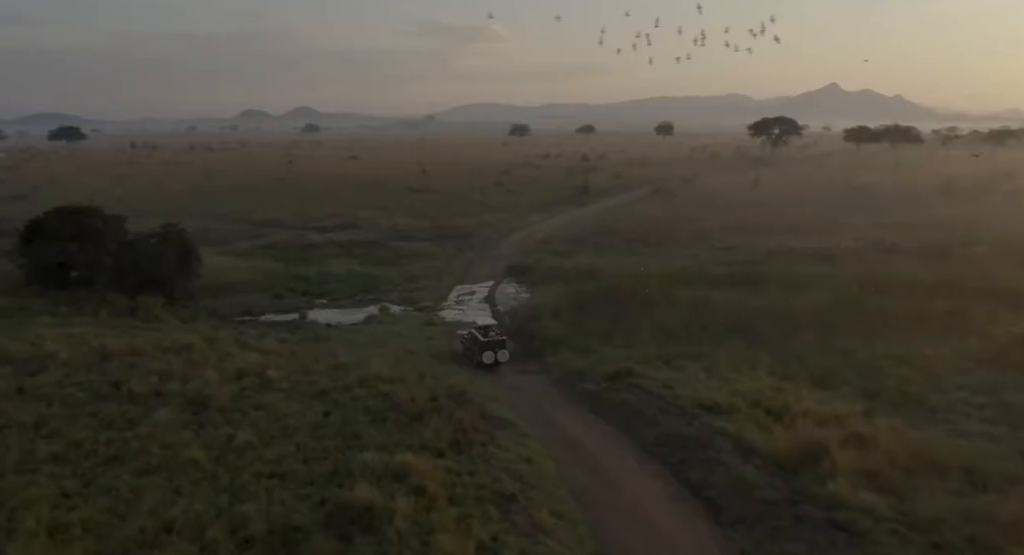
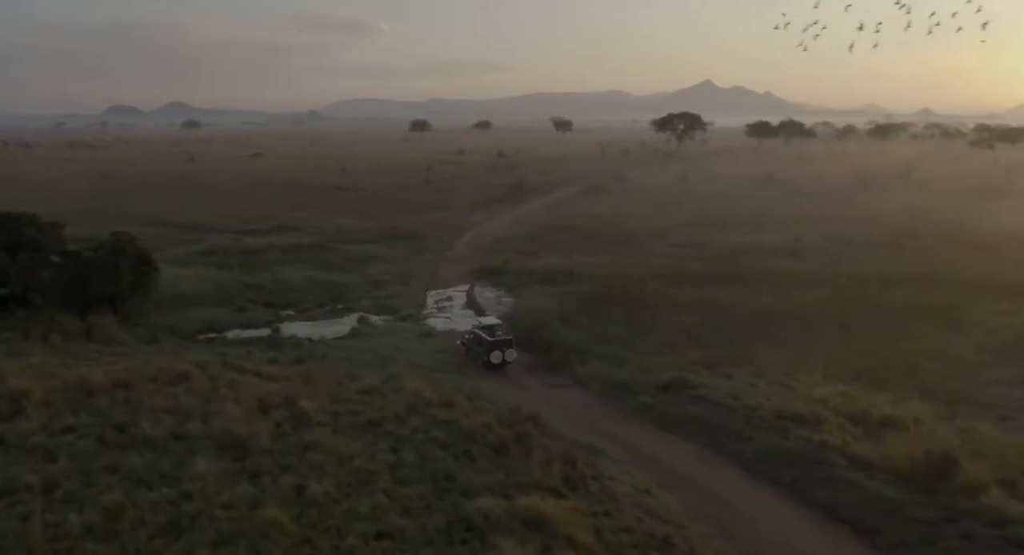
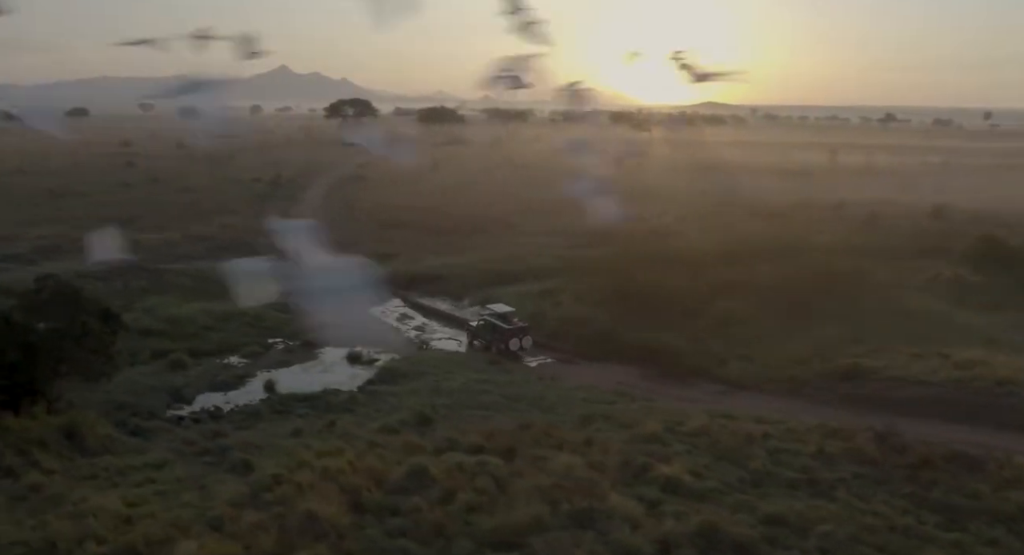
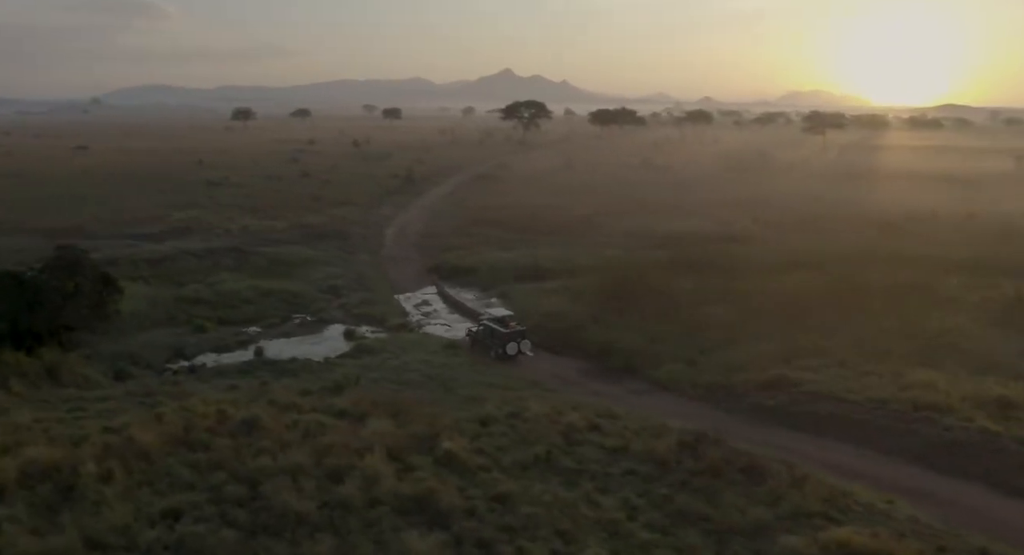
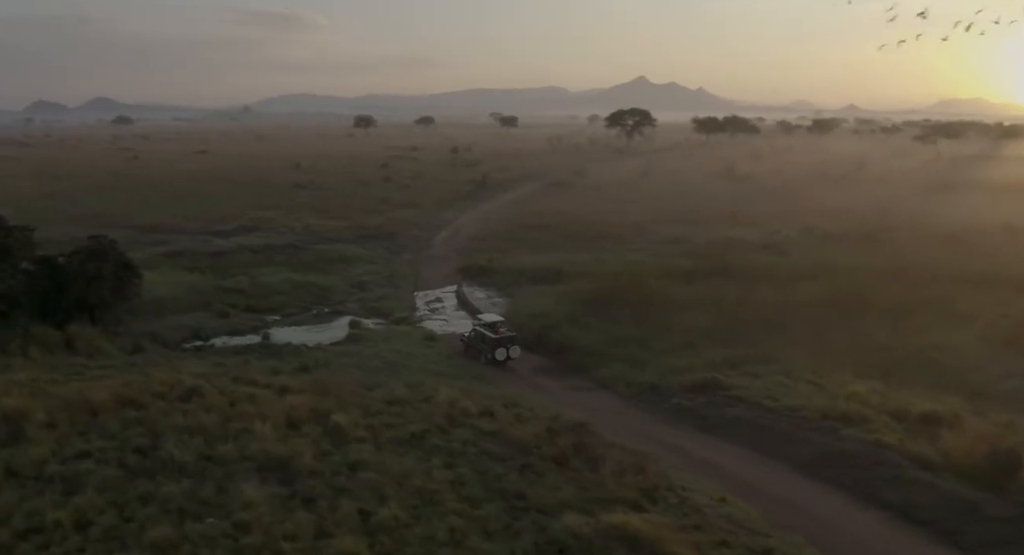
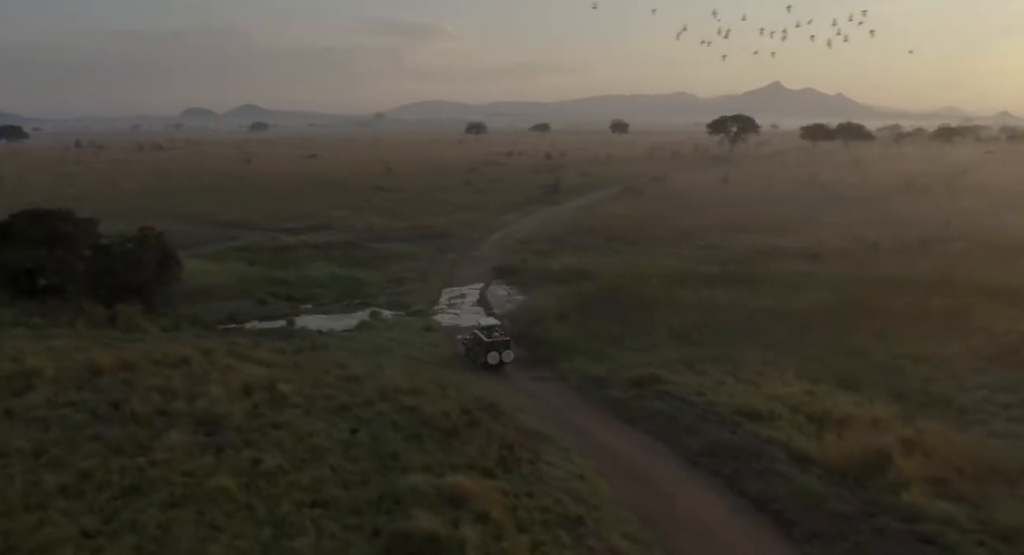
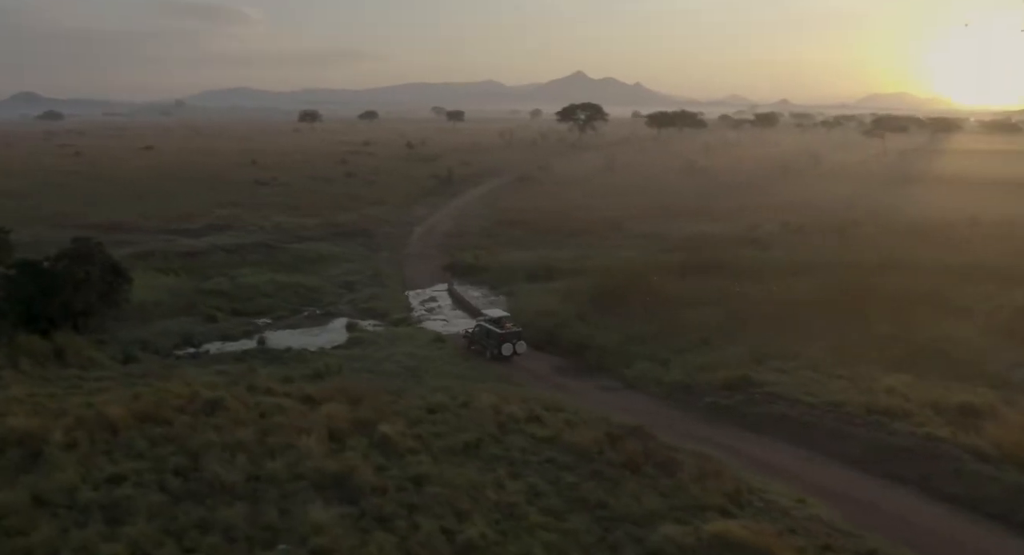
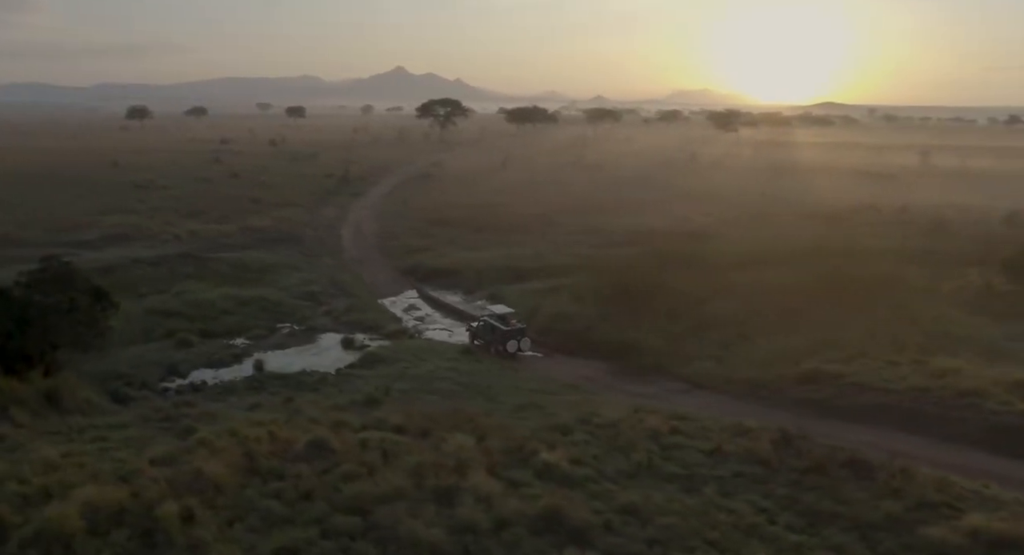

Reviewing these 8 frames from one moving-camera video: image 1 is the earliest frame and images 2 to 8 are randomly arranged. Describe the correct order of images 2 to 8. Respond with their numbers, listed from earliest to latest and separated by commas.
6, 2, 5, 7, 4, 8, 3
